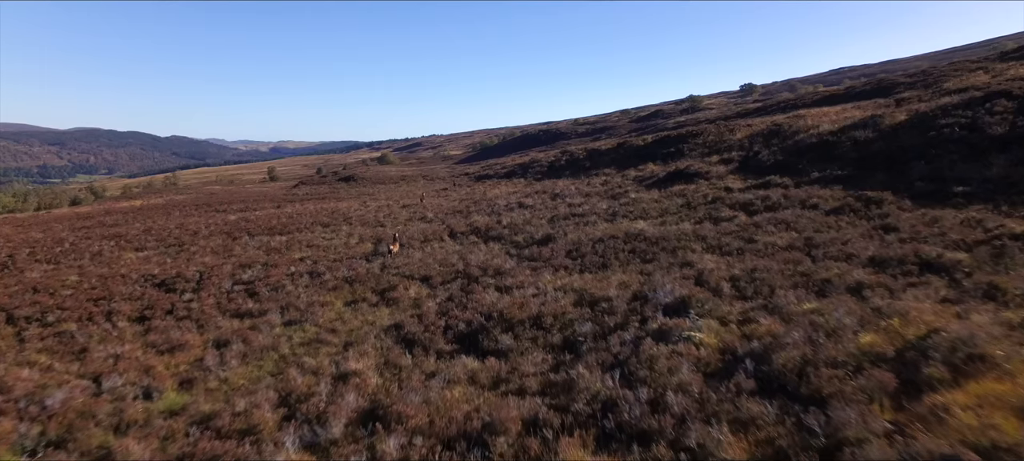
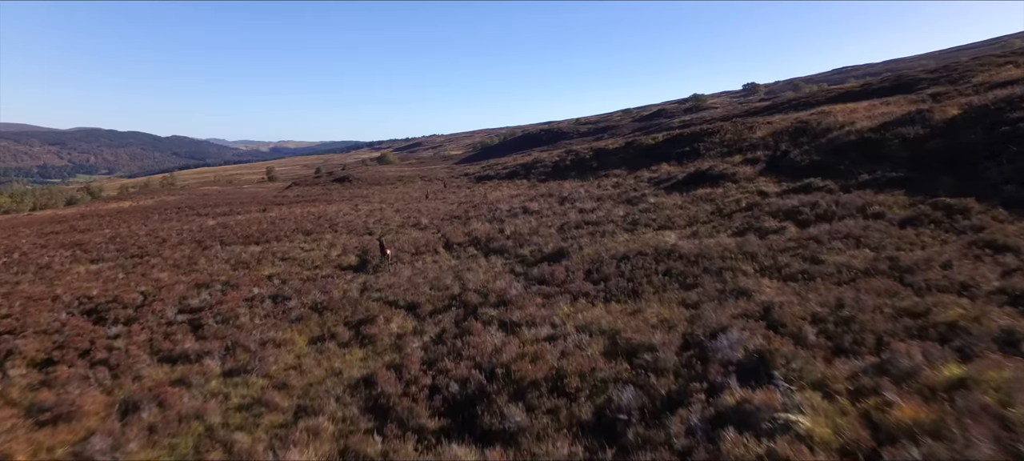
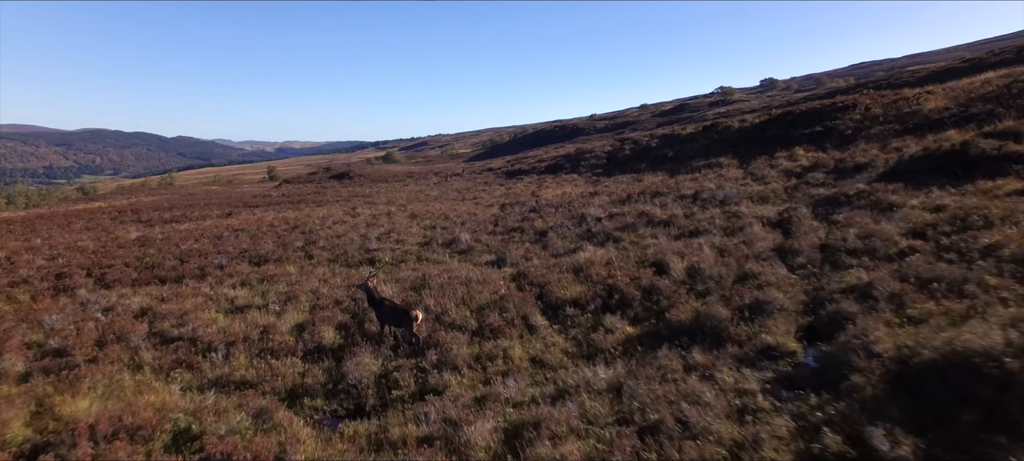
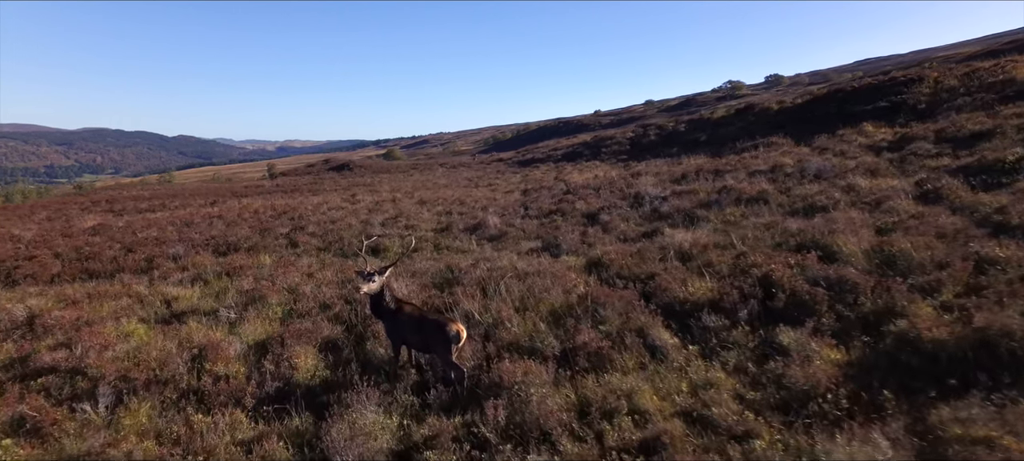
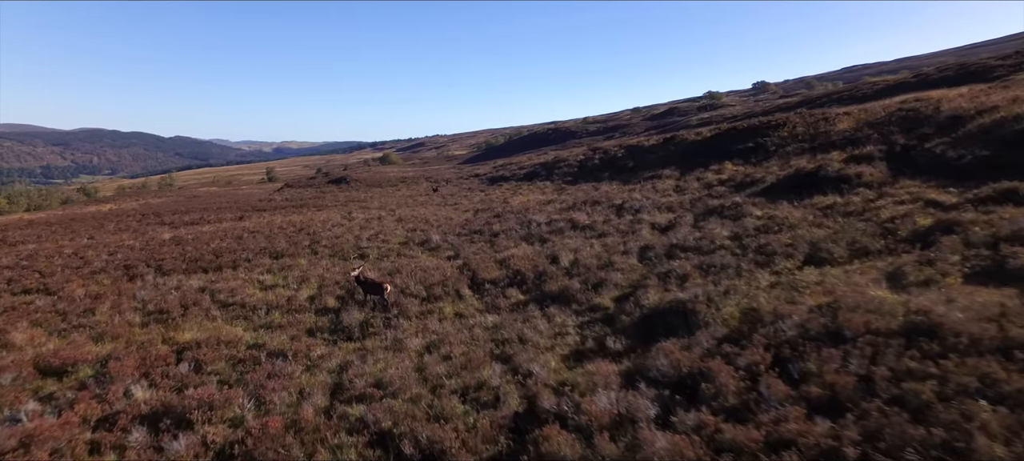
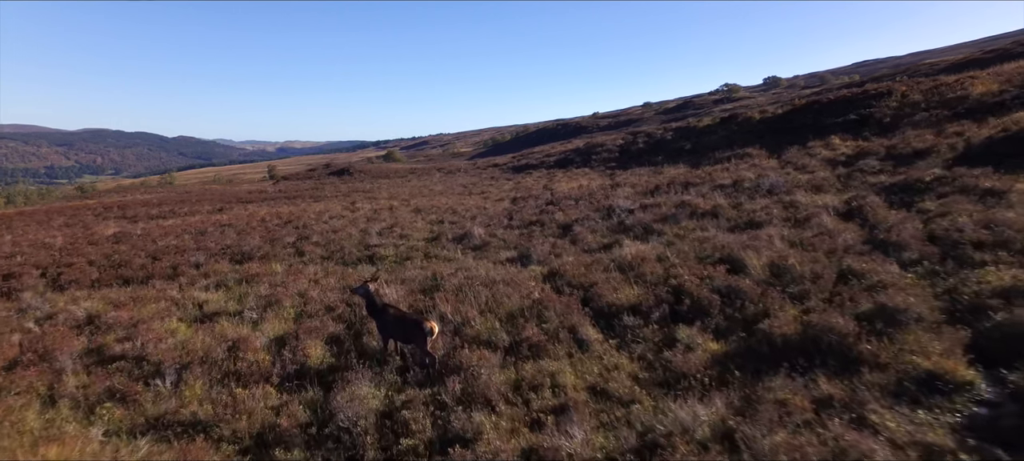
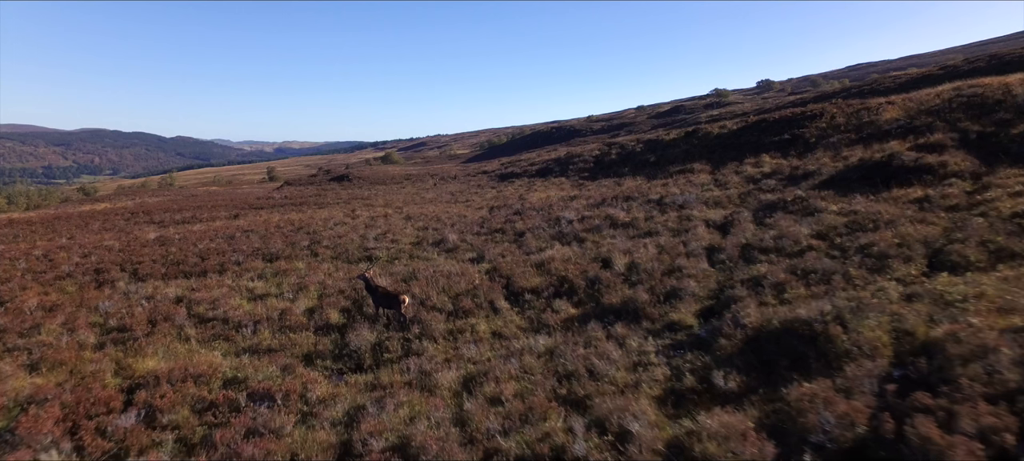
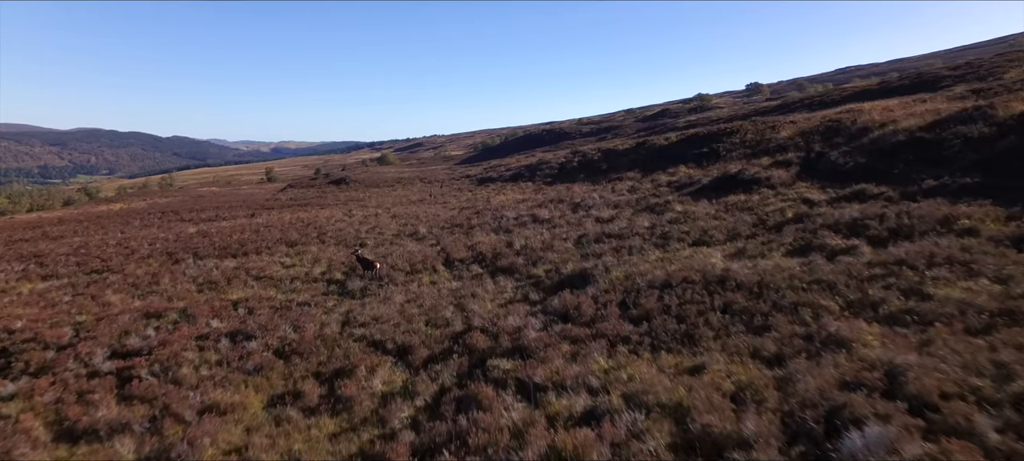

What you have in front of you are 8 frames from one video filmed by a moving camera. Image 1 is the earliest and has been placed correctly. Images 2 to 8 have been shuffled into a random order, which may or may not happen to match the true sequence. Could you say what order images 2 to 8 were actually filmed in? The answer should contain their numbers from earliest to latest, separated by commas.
2, 8, 5, 7, 3, 6, 4
